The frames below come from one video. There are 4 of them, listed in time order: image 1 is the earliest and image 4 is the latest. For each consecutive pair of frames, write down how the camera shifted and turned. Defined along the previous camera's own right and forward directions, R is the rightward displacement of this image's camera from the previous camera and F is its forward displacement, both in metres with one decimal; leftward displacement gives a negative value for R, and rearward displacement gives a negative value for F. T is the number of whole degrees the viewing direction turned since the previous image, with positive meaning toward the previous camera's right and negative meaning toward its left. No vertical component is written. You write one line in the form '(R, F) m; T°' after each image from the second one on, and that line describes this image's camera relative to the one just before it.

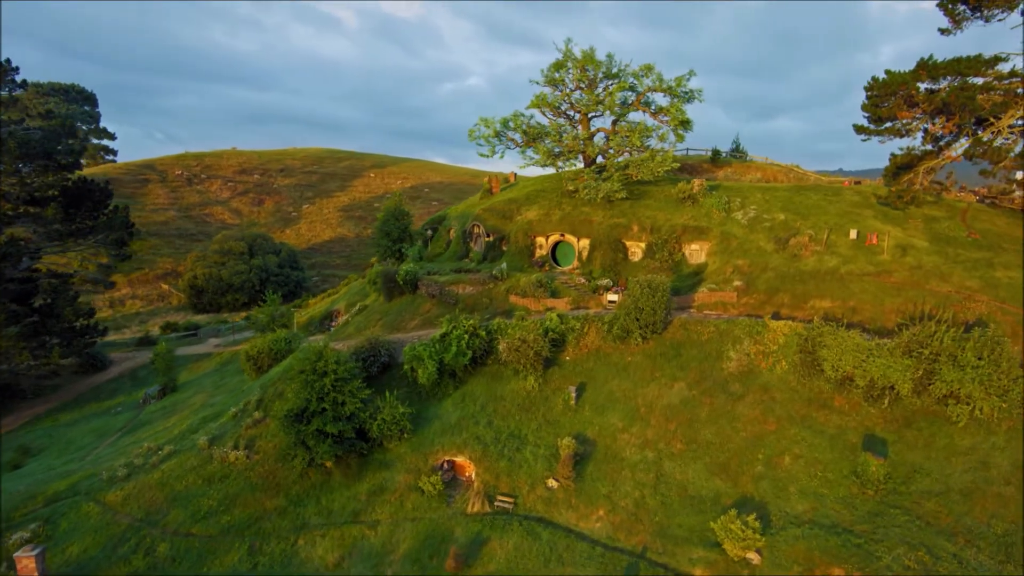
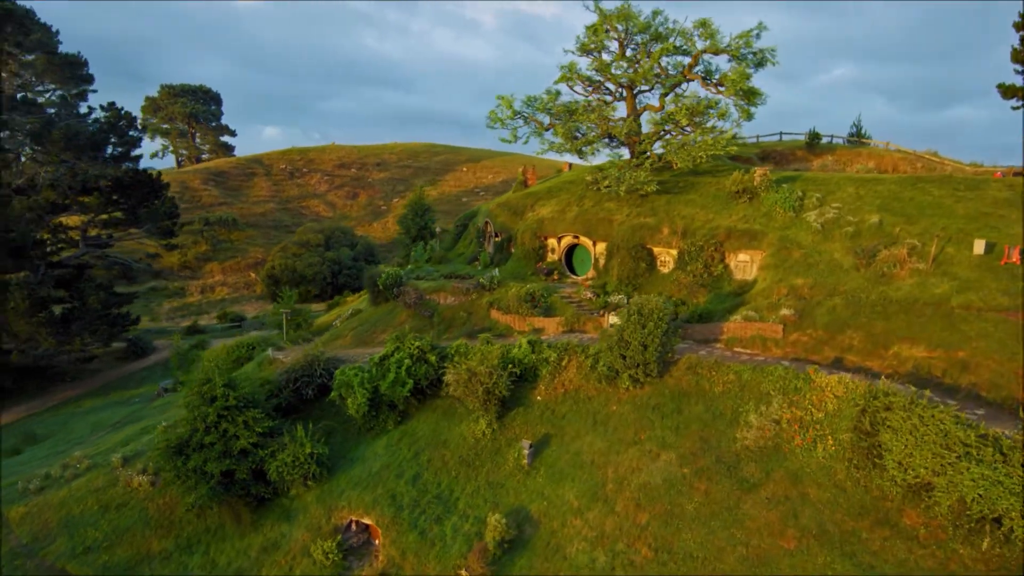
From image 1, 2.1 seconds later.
(+5.0, +5.5) m; -13°
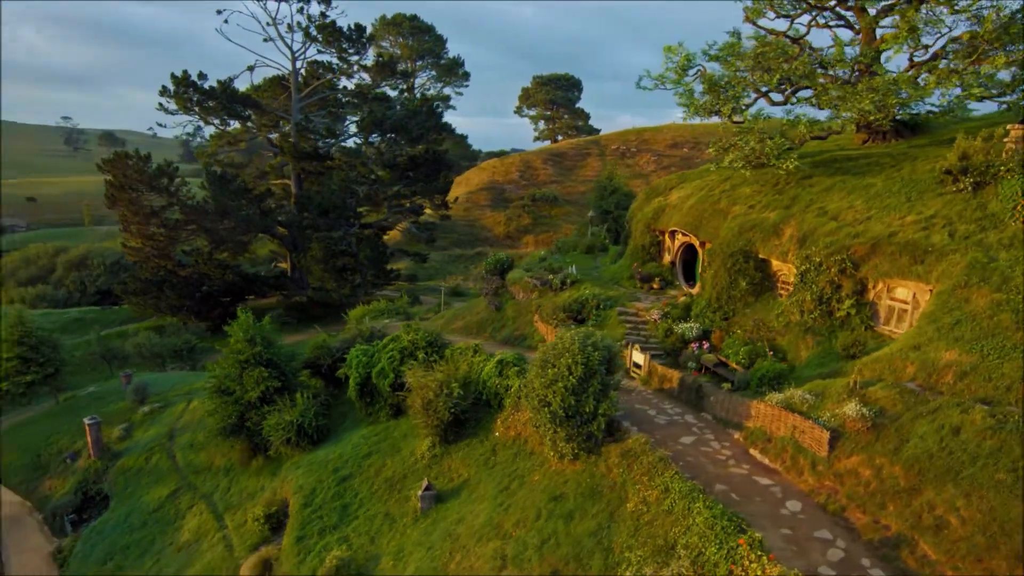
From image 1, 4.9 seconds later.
(+8.8, +6.9) m; -37°
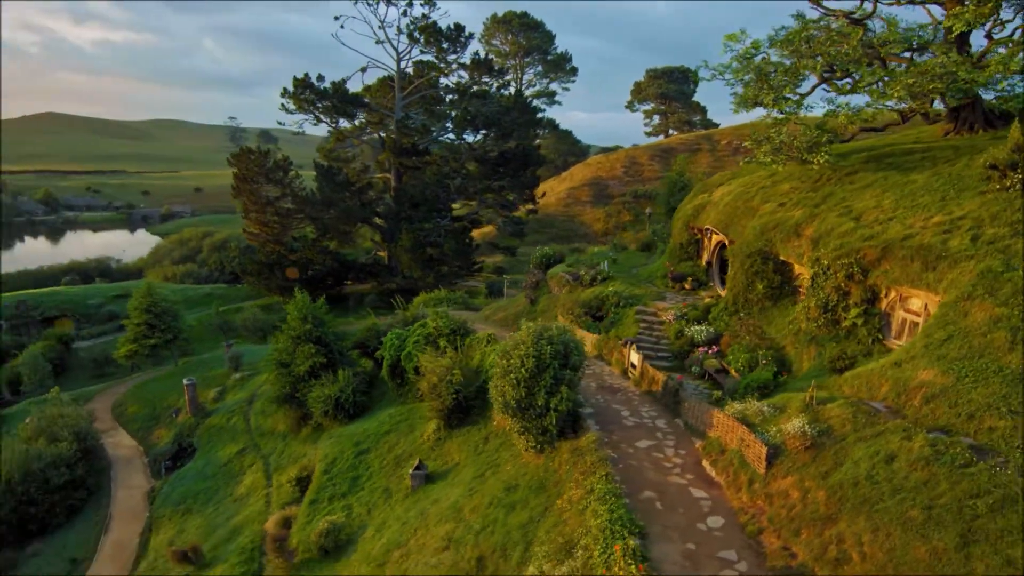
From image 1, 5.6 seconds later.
(+2.7, +0.1) m; -12°
